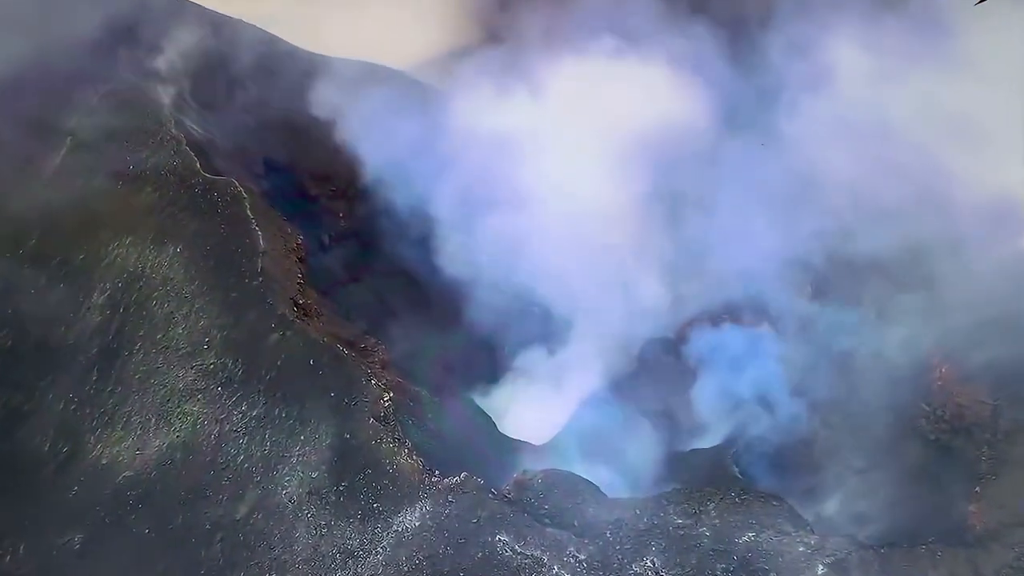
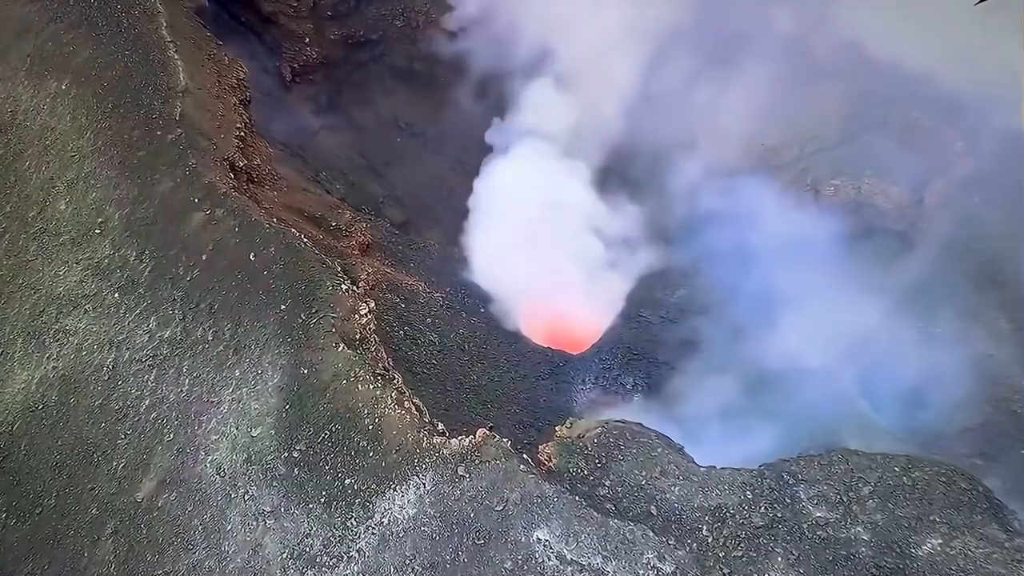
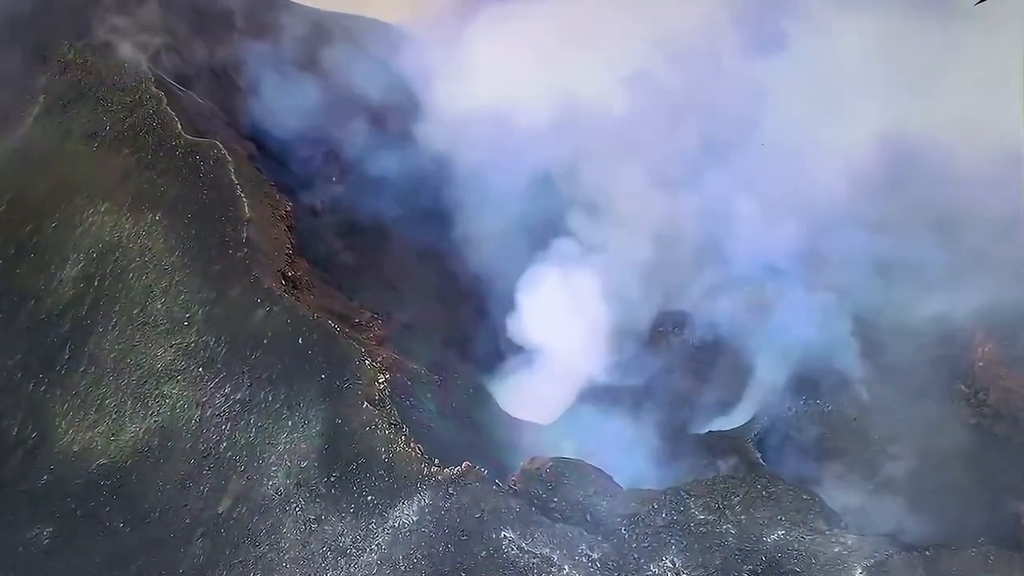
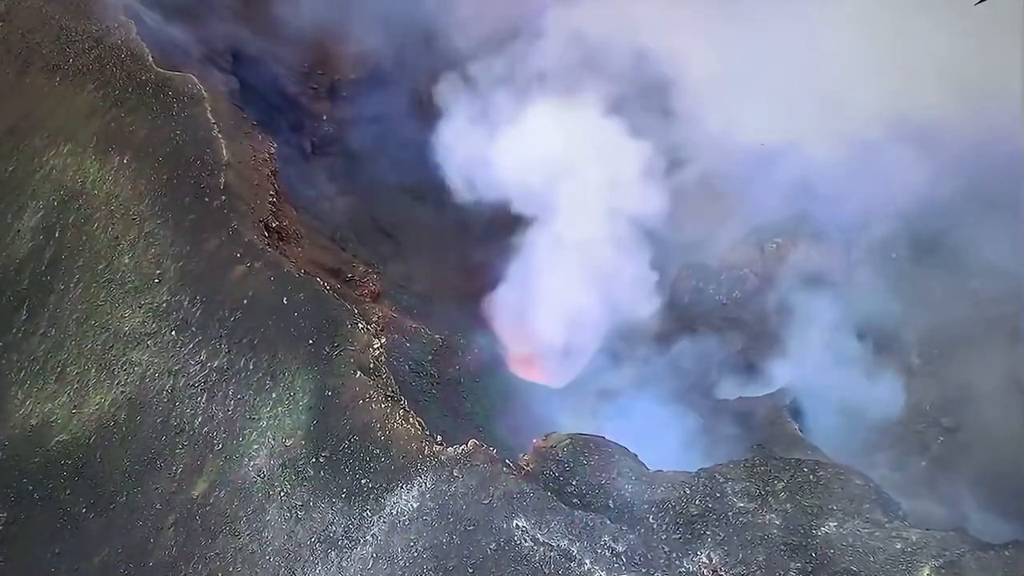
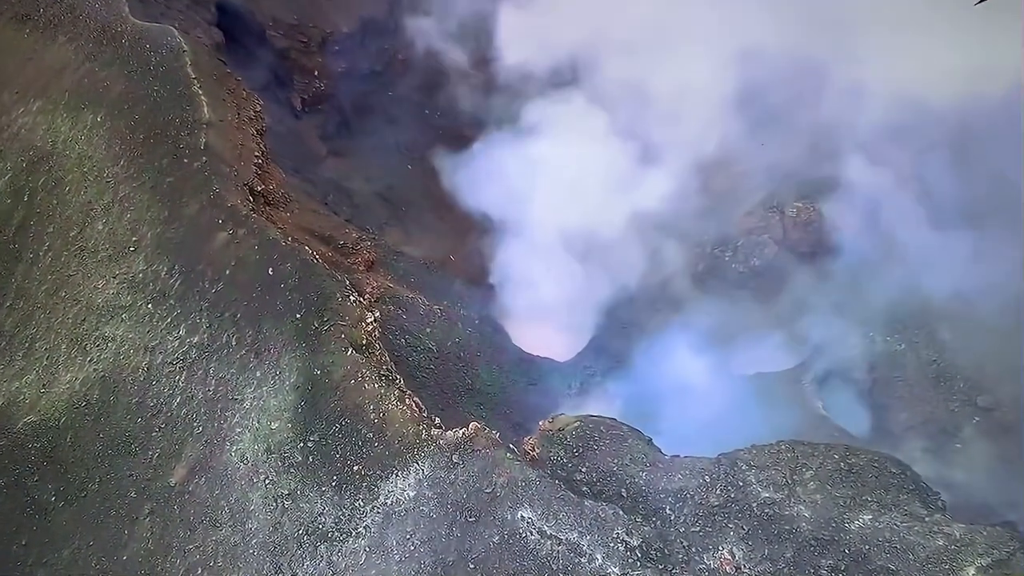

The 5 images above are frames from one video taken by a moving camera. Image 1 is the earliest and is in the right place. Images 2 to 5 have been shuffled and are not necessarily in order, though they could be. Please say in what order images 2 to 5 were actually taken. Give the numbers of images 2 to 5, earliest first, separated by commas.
3, 4, 5, 2
